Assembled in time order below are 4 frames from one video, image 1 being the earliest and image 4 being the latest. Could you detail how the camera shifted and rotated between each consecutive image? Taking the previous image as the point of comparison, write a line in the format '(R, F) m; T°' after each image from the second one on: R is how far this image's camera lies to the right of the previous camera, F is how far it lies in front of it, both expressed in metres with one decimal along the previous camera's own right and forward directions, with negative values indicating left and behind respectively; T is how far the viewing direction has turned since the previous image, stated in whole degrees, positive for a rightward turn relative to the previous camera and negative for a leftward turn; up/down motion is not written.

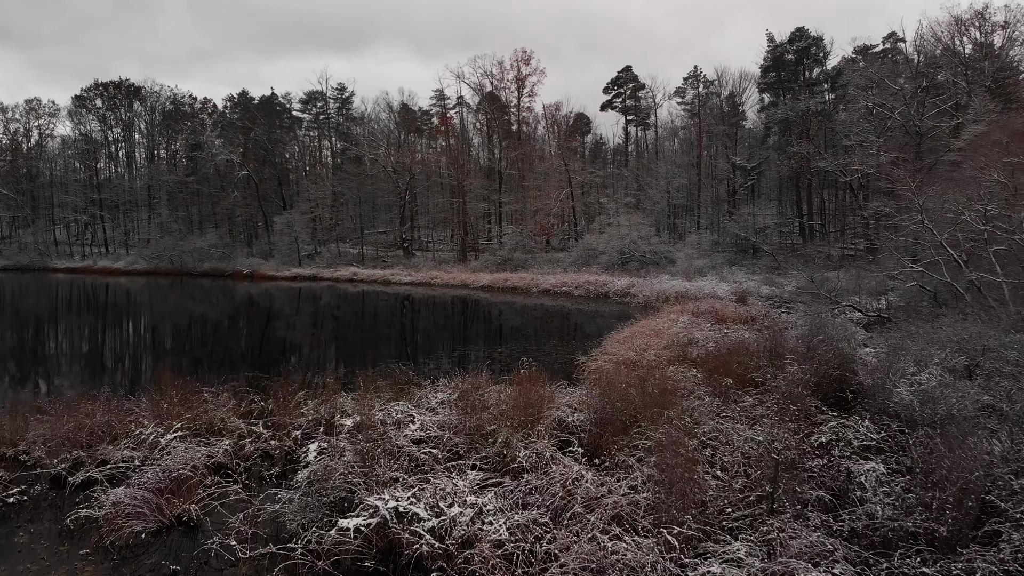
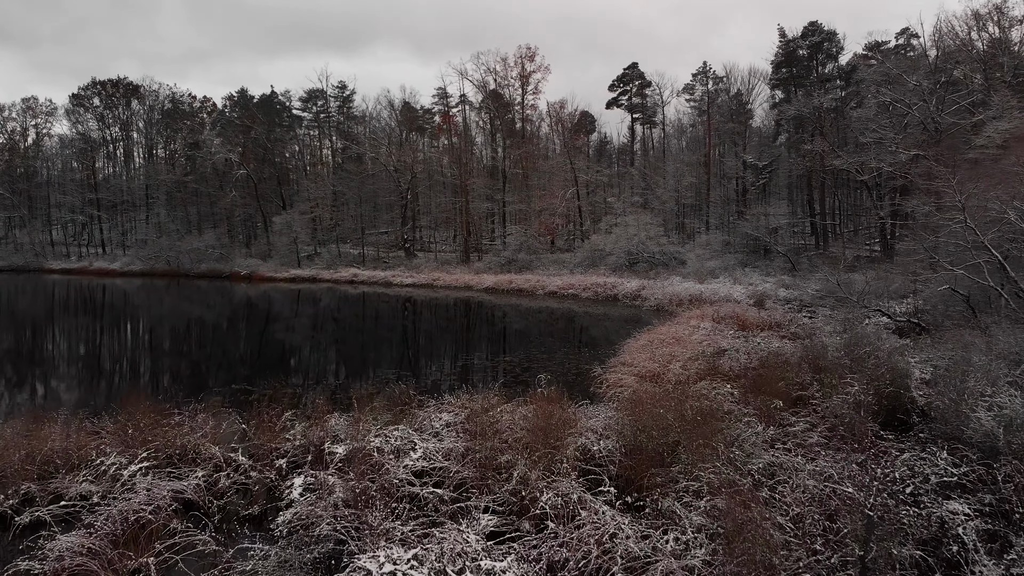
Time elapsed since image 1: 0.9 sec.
(-0.1, +0.7) m; 0°
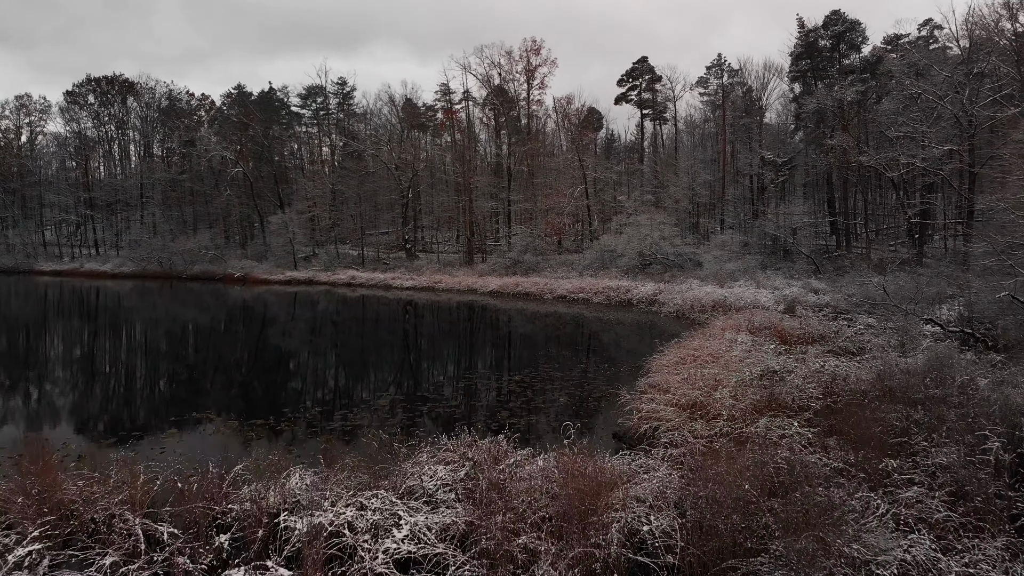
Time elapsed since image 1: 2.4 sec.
(-0.1, +1.1) m; 0°
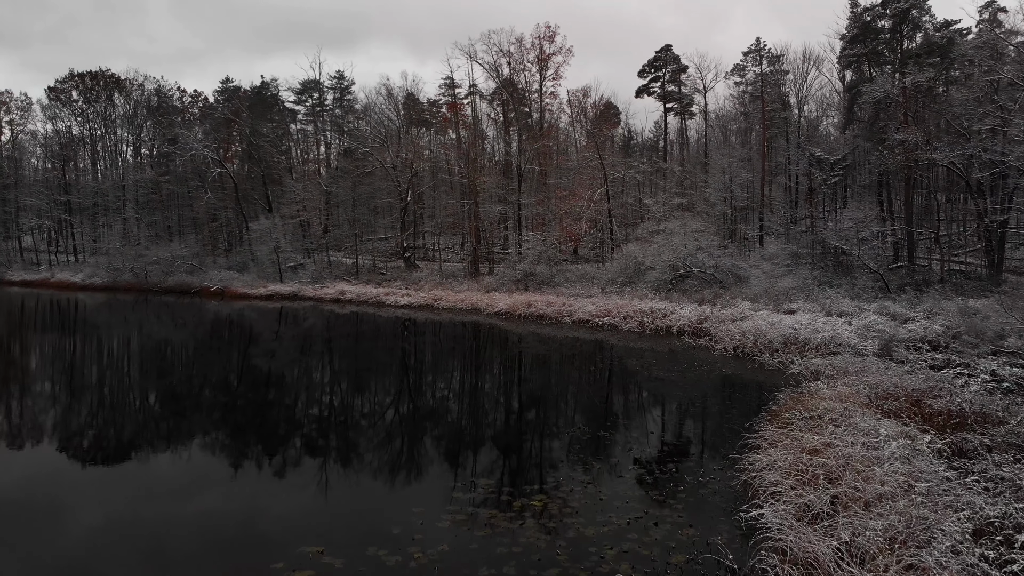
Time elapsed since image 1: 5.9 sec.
(-0.1, +2.8) m; -1°
